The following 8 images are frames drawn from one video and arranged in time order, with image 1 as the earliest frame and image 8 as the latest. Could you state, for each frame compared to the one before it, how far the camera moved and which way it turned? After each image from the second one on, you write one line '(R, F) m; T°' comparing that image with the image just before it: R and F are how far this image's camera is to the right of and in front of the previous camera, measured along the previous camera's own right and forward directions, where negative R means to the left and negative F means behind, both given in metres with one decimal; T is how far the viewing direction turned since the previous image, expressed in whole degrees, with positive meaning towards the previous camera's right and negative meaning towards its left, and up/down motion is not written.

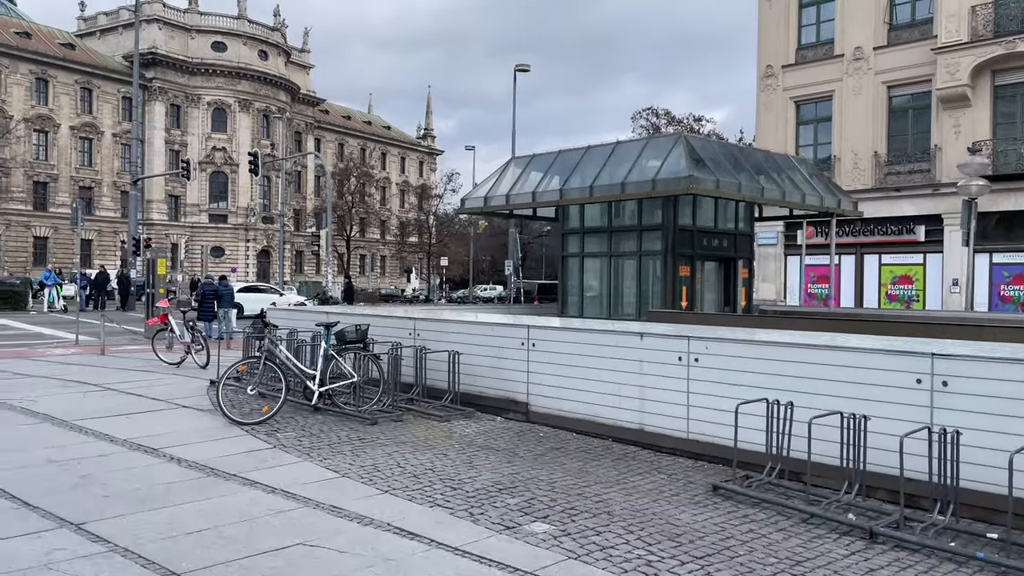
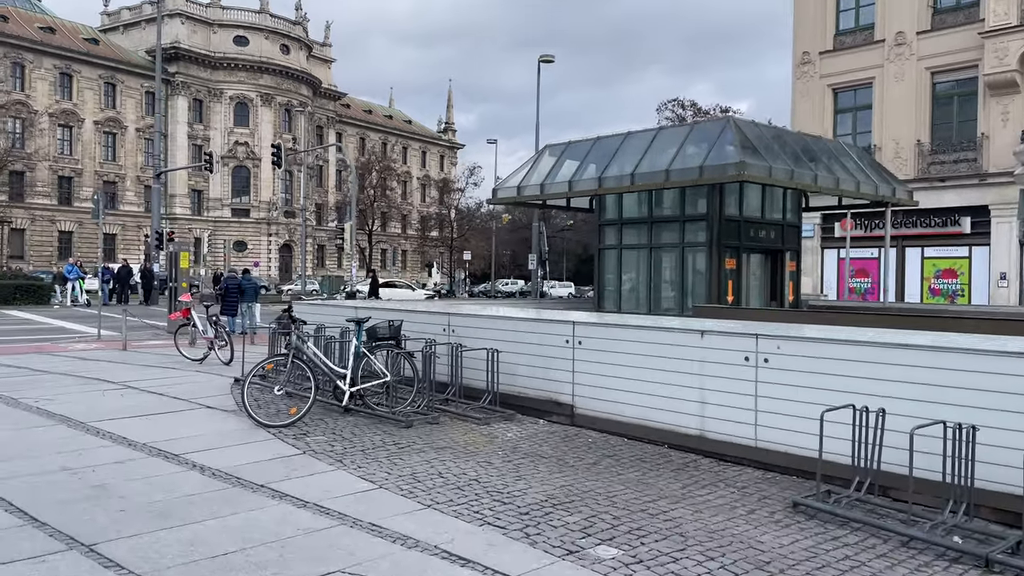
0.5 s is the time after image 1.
(-0.3, +0.7) m; -1°
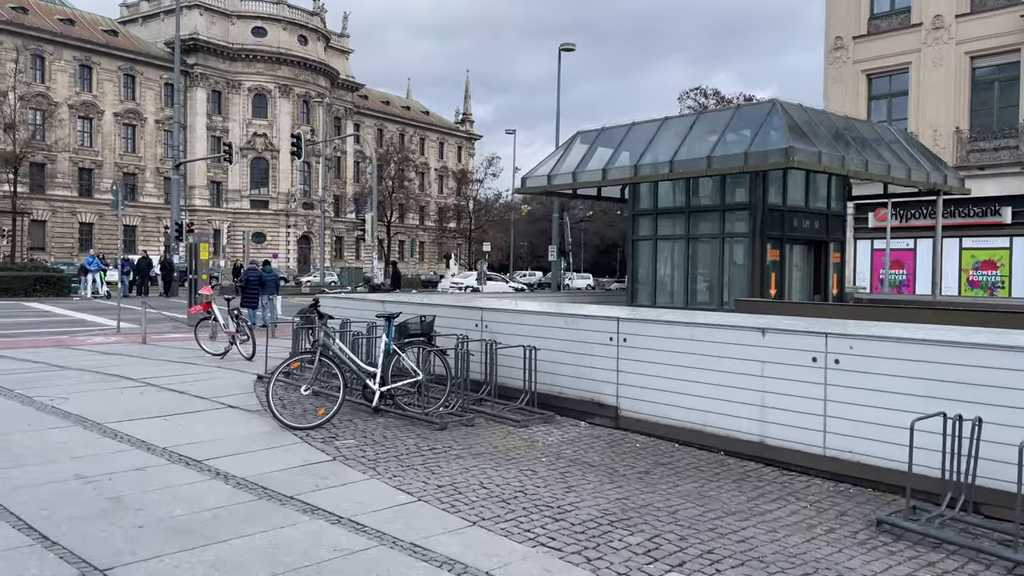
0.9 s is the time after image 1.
(-0.3, +0.6) m; -1°
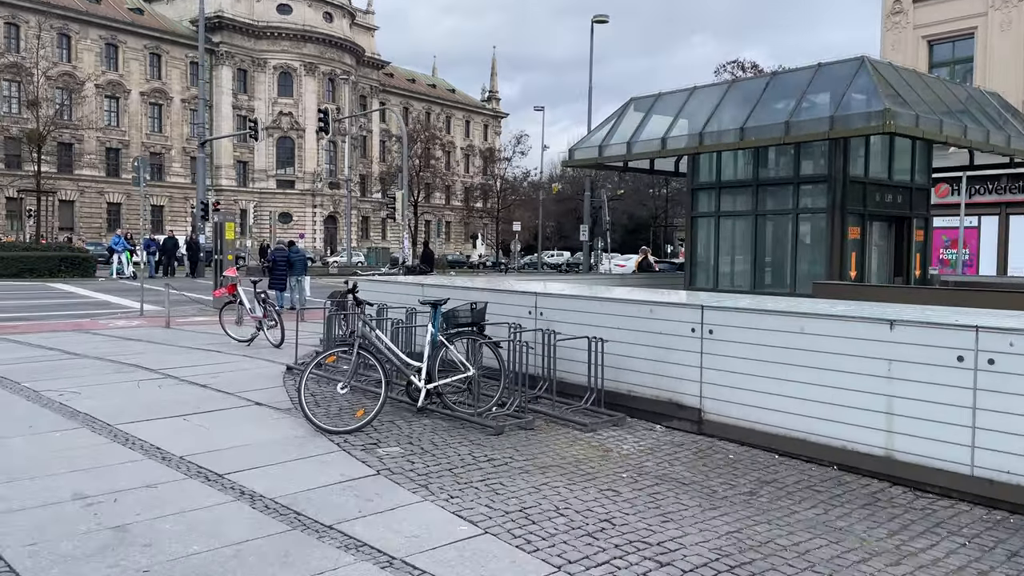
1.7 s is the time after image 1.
(-0.4, +1.2) m; -2°
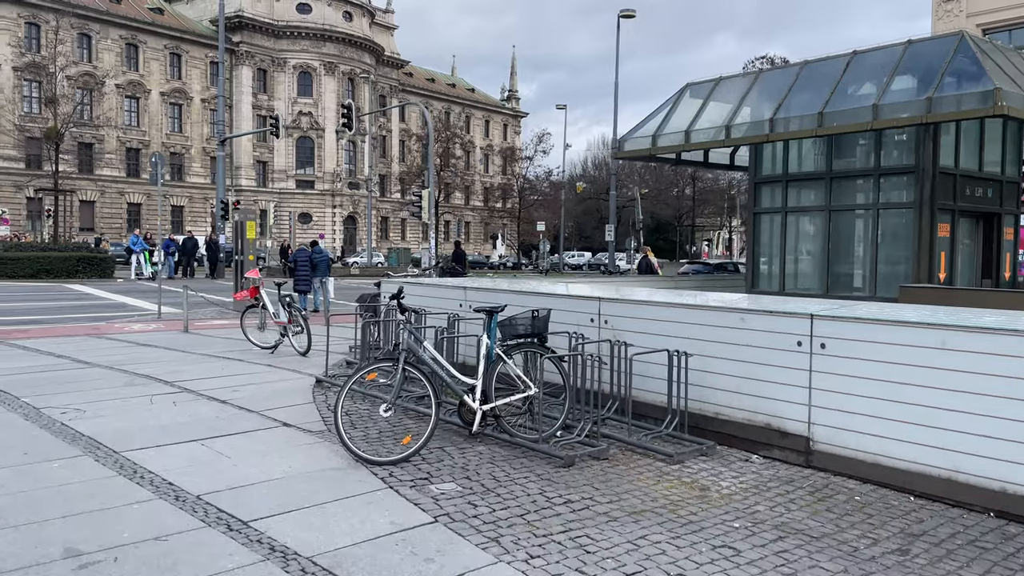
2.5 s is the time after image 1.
(-0.5, +1.1) m; -1°
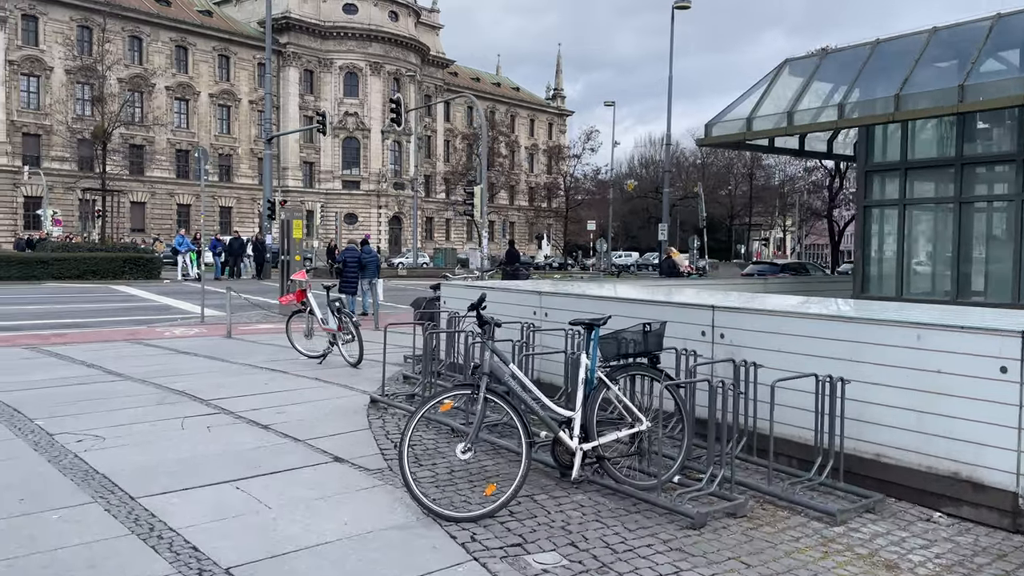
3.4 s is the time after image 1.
(-0.4, +1.4) m; -3°
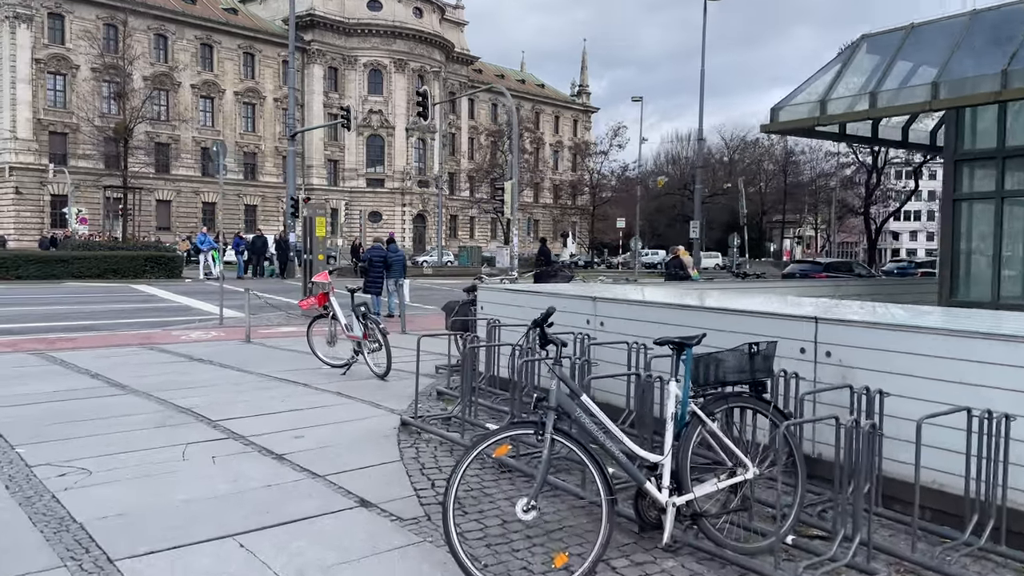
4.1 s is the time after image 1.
(-0.3, +1.1) m; -2°
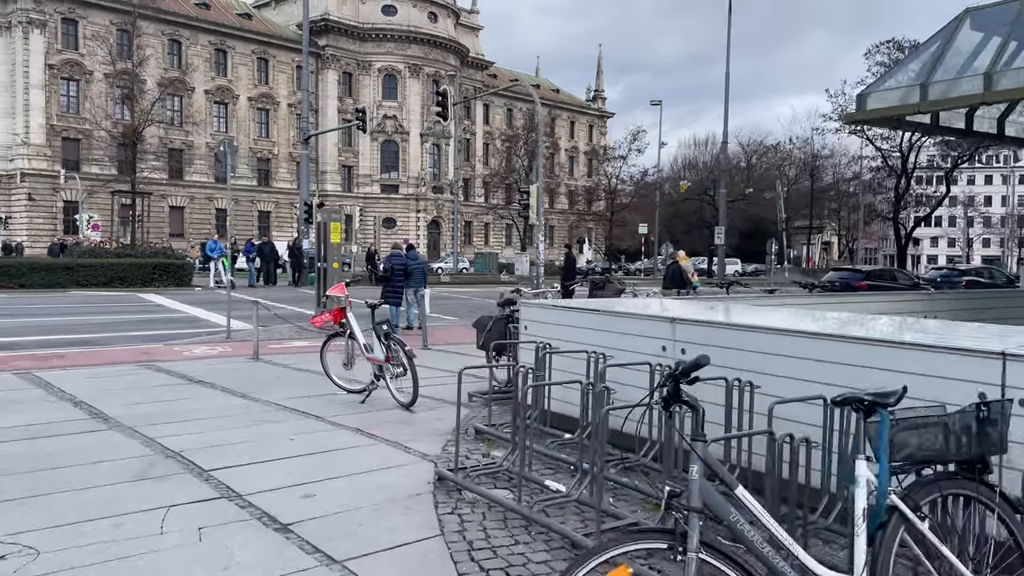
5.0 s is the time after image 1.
(-0.4, +1.4) m; -1°
